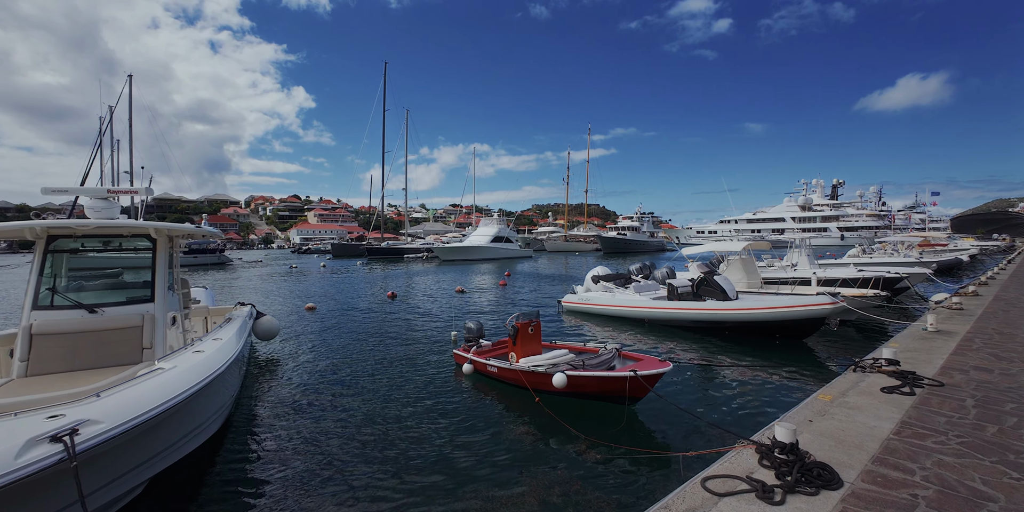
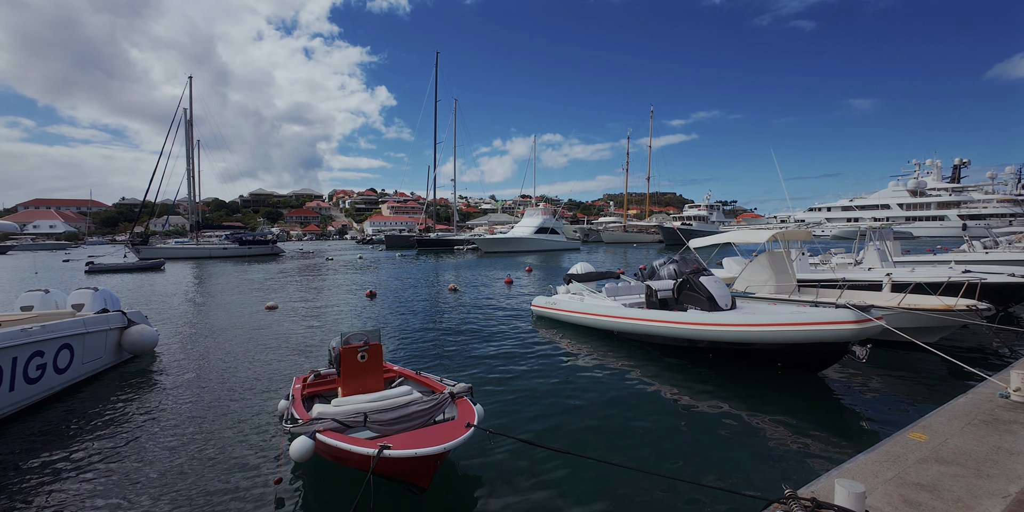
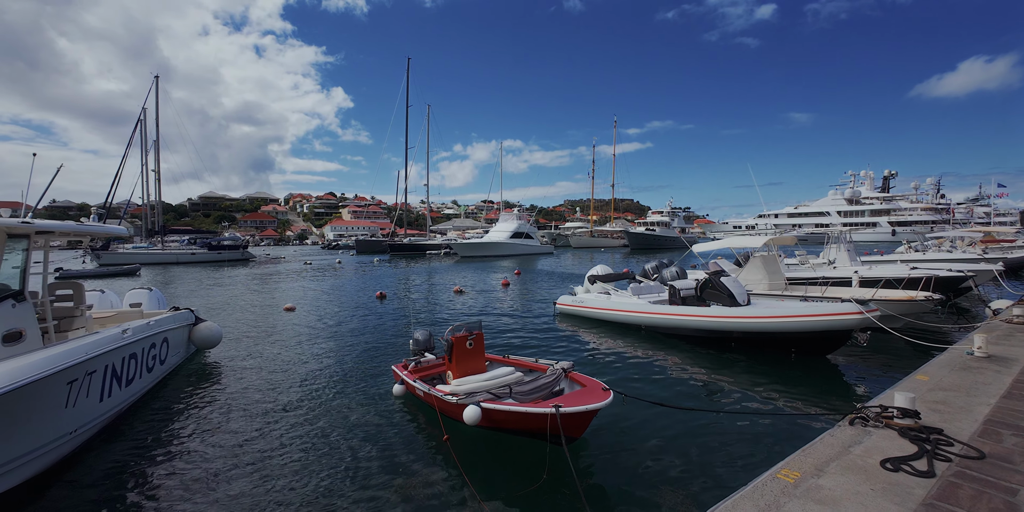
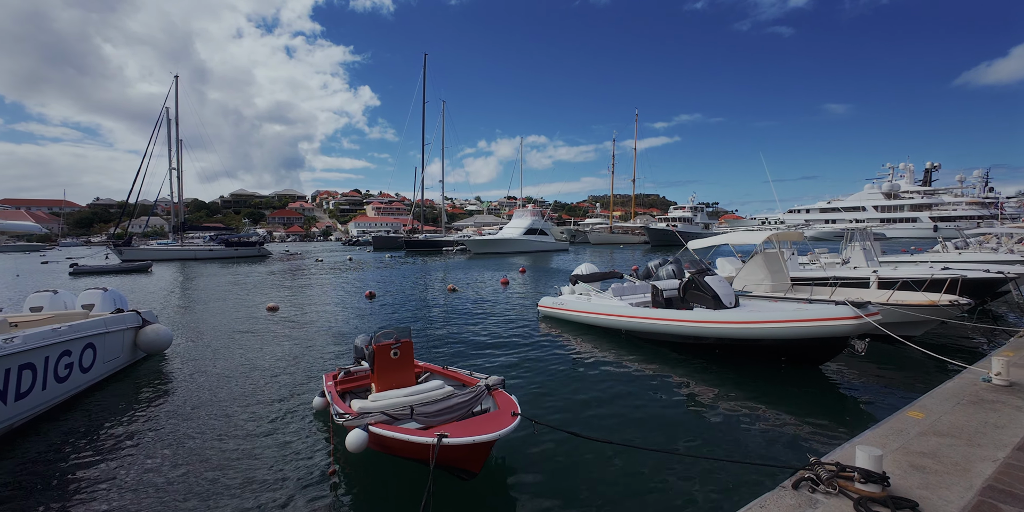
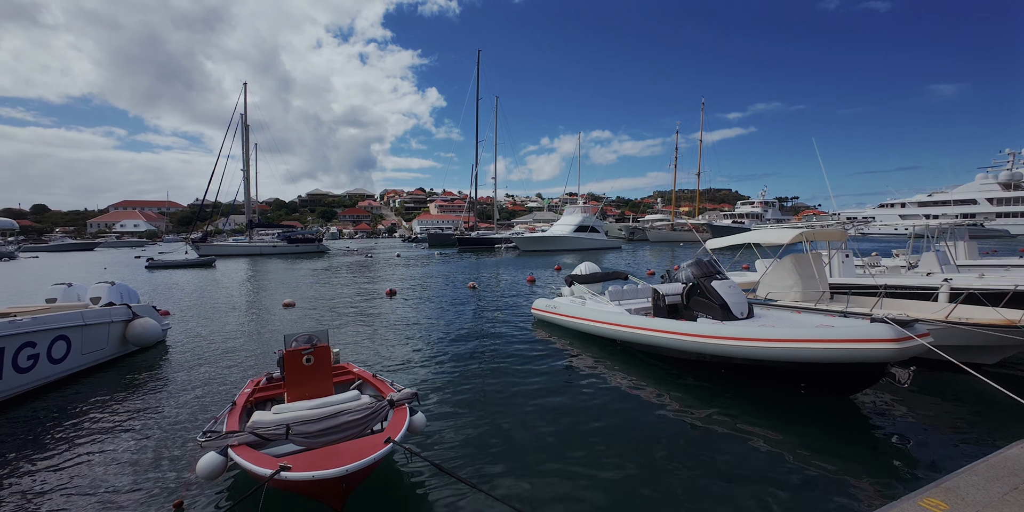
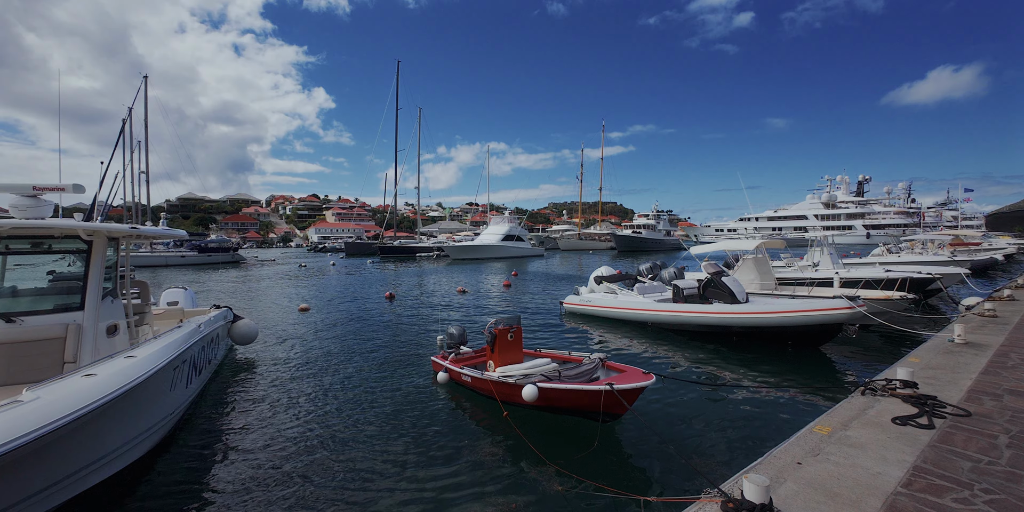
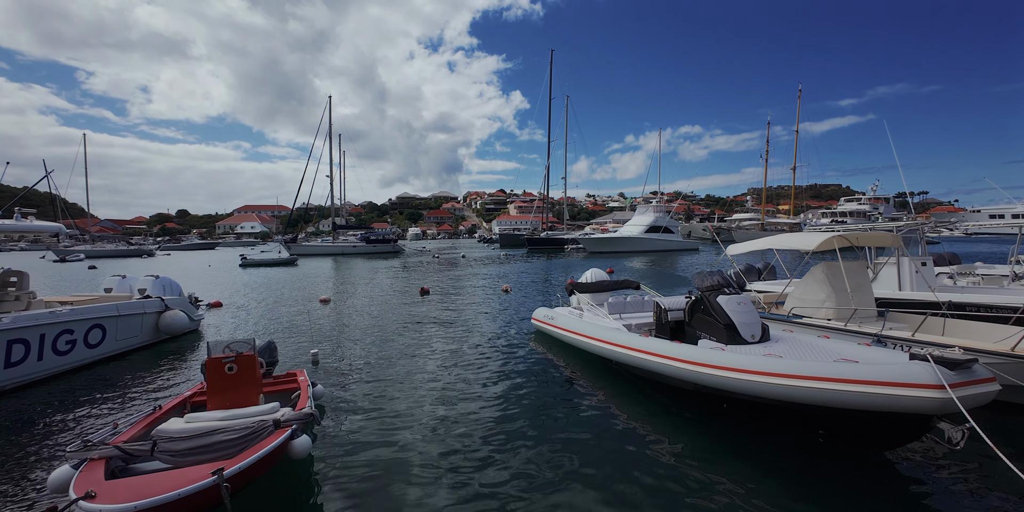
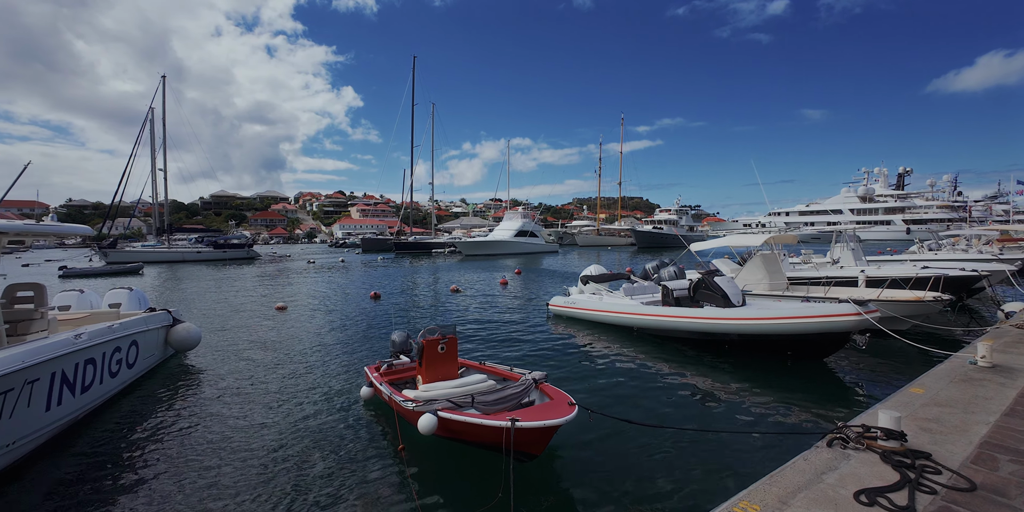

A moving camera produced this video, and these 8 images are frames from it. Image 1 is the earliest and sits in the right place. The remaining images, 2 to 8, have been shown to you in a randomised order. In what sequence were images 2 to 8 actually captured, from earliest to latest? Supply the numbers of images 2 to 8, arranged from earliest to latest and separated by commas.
6, 3, 8, 4, 2, 5, 7
